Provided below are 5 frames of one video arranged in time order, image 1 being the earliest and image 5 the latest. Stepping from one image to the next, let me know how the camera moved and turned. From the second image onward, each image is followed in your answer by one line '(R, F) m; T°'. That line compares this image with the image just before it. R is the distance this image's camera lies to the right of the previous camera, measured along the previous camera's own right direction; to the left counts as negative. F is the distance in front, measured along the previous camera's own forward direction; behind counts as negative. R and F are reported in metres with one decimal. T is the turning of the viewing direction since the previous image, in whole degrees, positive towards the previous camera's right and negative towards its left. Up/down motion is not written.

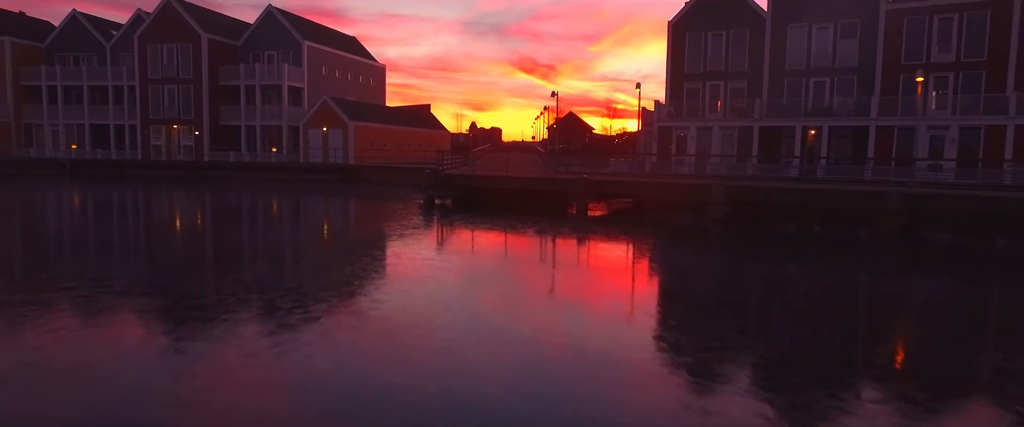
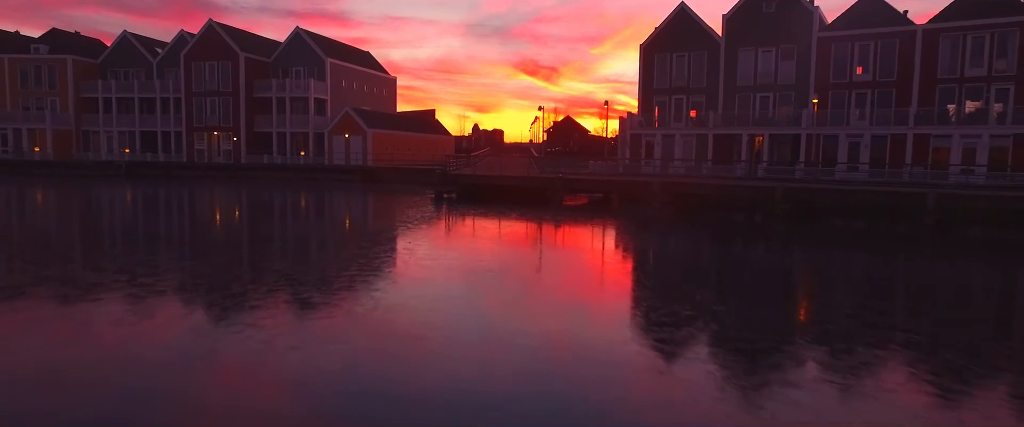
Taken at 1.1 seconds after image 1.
(+0.2, -2.9) m; 0°
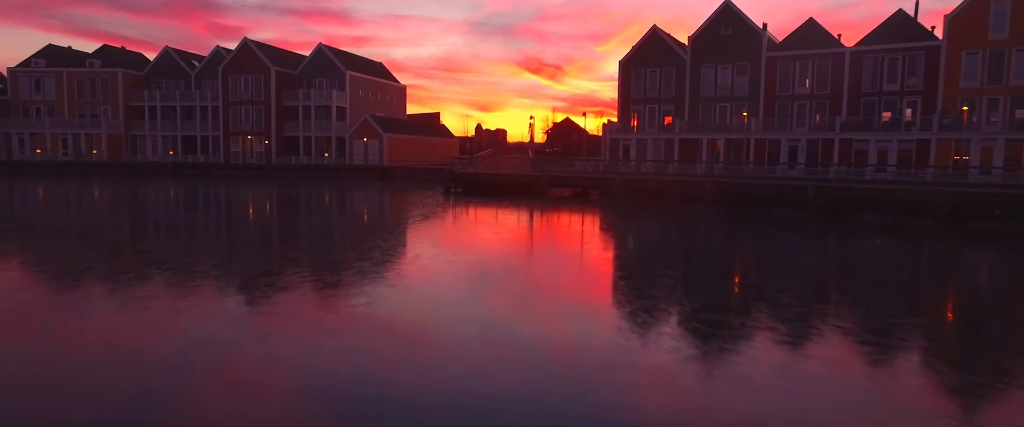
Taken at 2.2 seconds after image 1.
(+0.2, -3.1) m; 0°
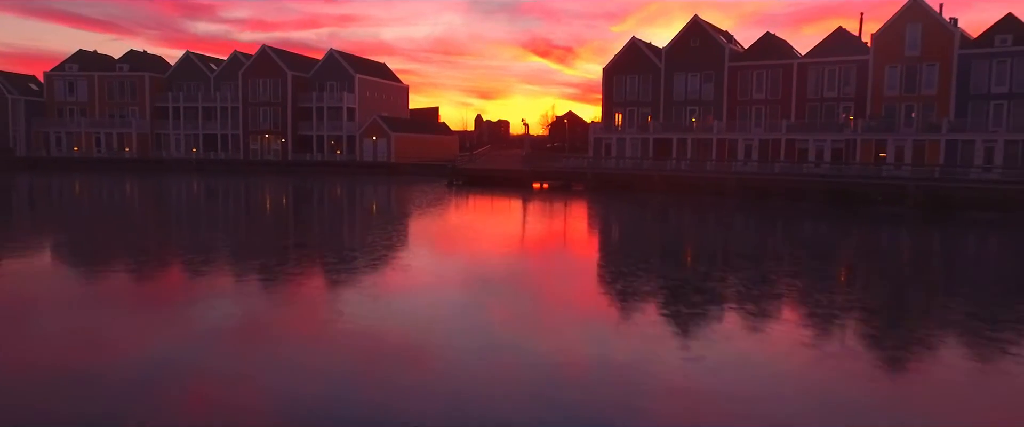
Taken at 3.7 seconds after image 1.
(+0.1, -2.6) m; 0°
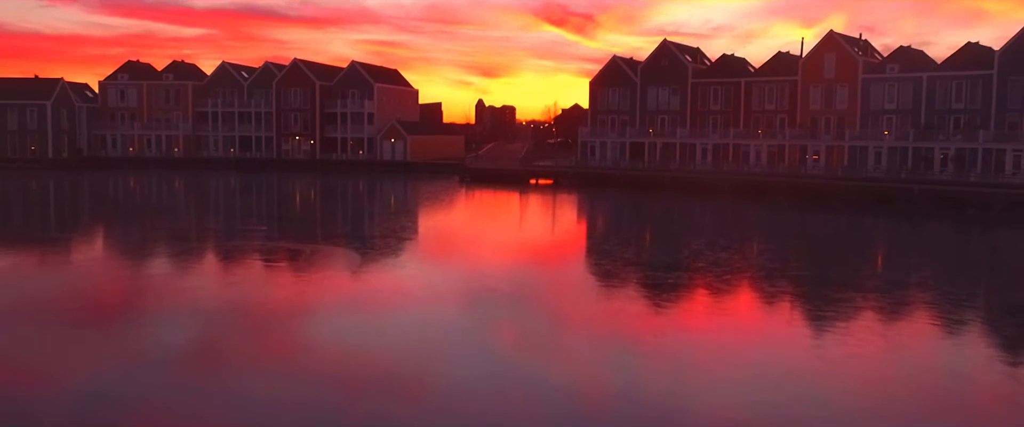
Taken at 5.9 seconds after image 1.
(0.0, -4.2) m; 0°
